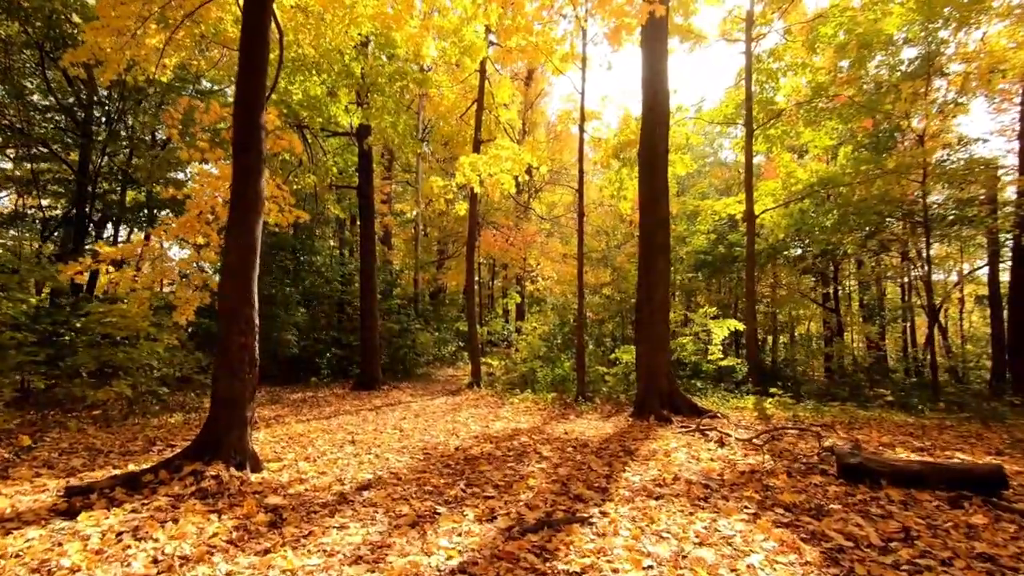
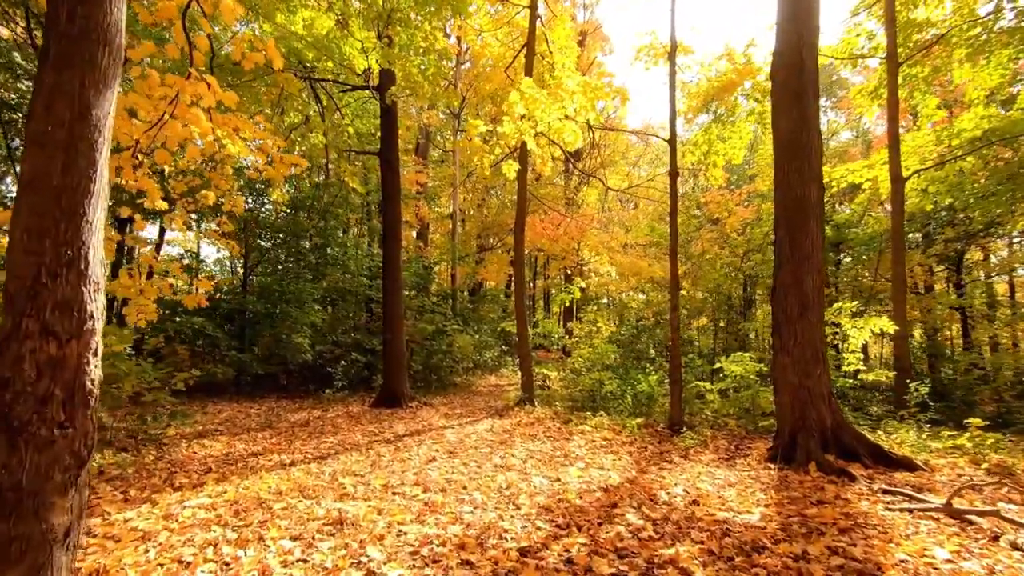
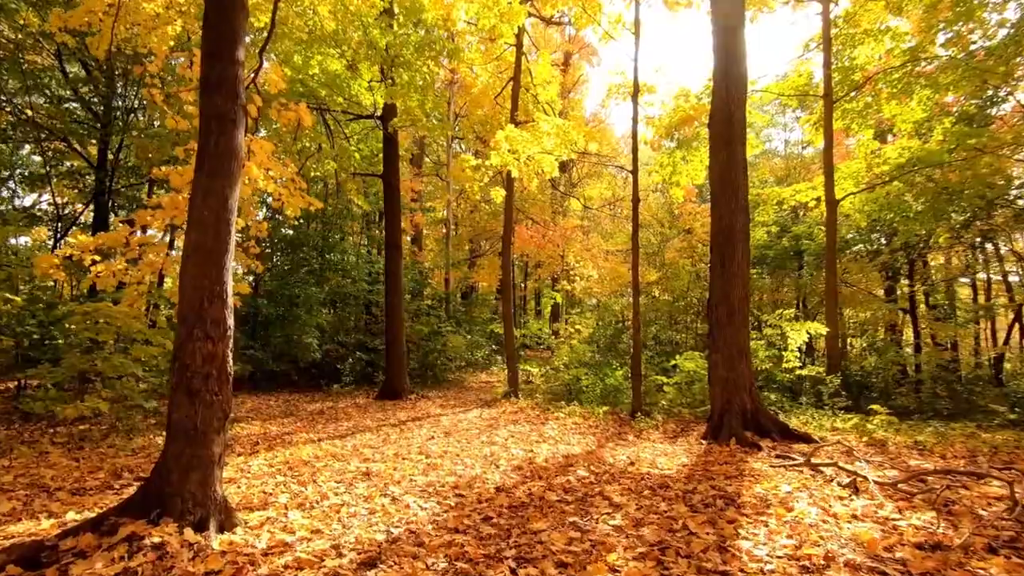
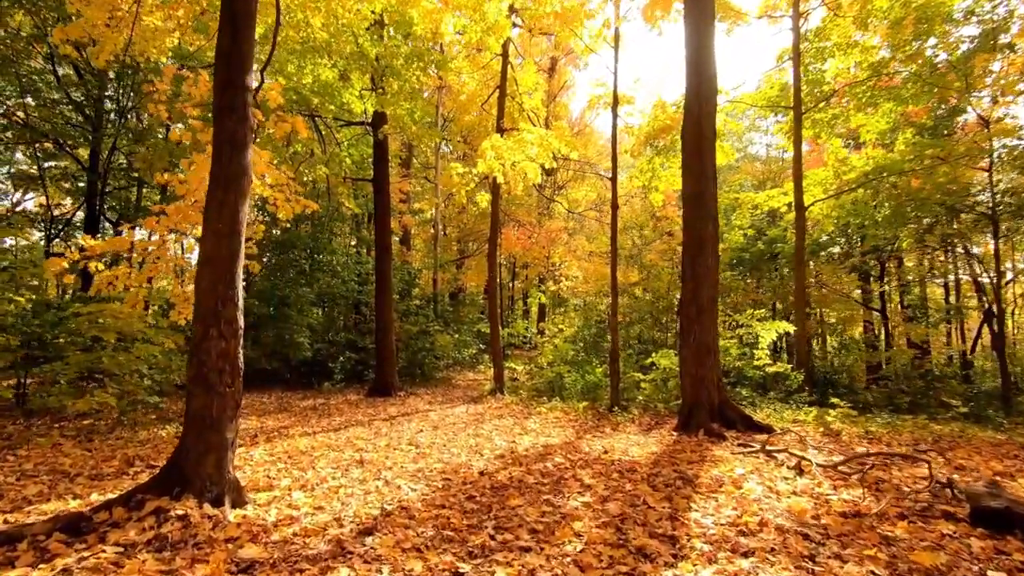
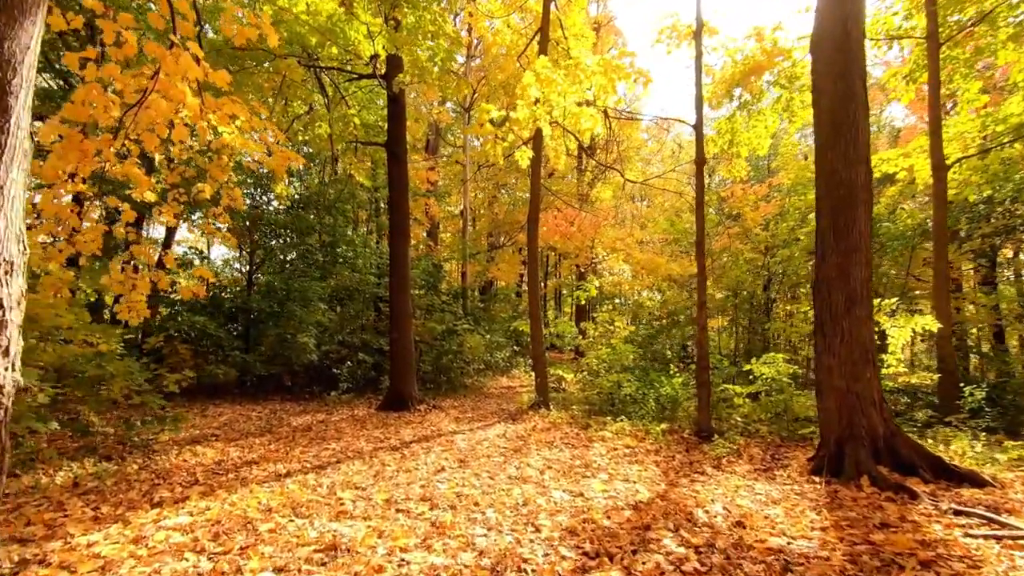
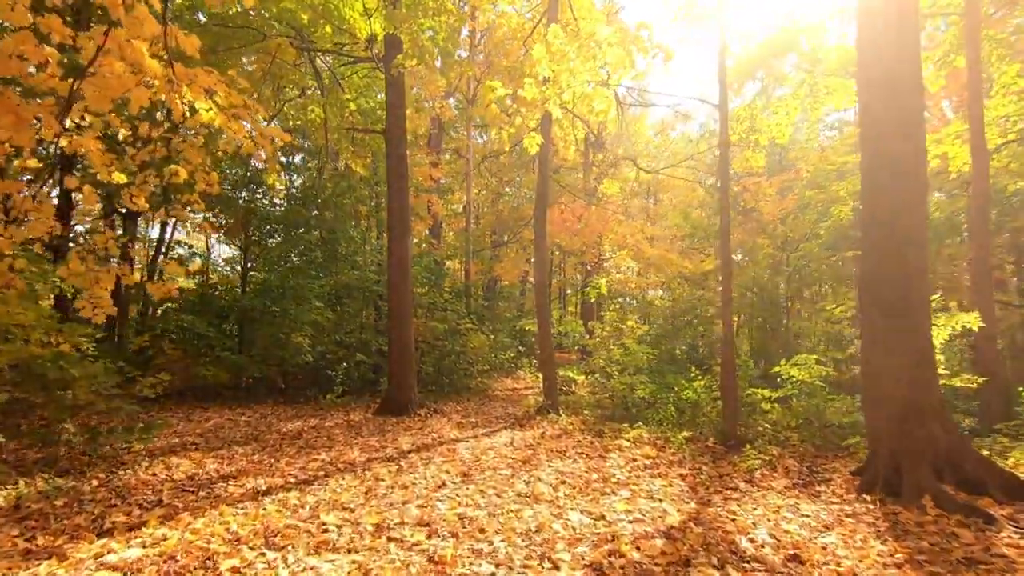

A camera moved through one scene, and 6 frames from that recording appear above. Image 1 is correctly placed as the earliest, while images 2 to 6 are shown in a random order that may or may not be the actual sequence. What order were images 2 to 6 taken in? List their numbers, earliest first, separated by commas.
4, 3, 2, 5, 6
